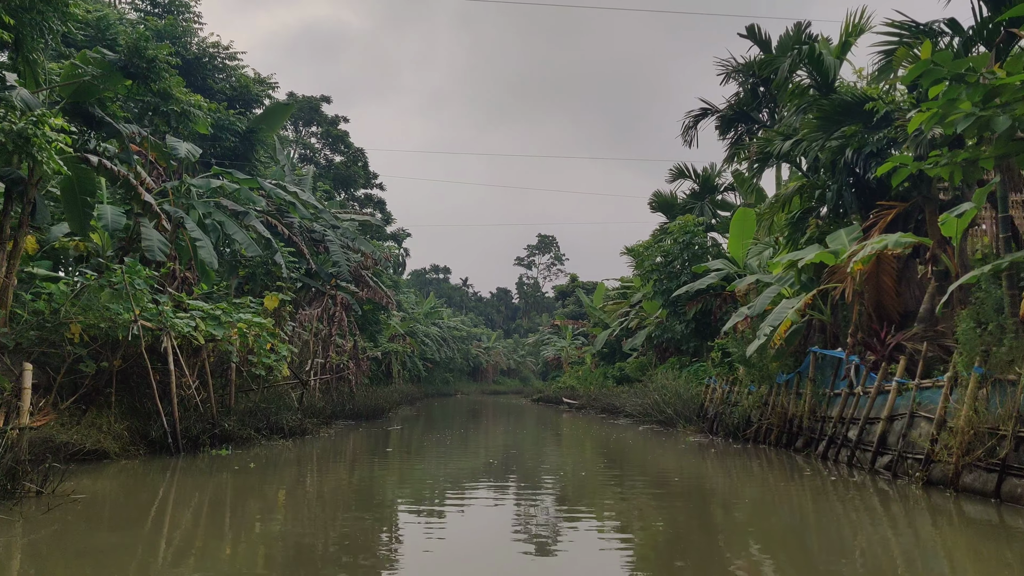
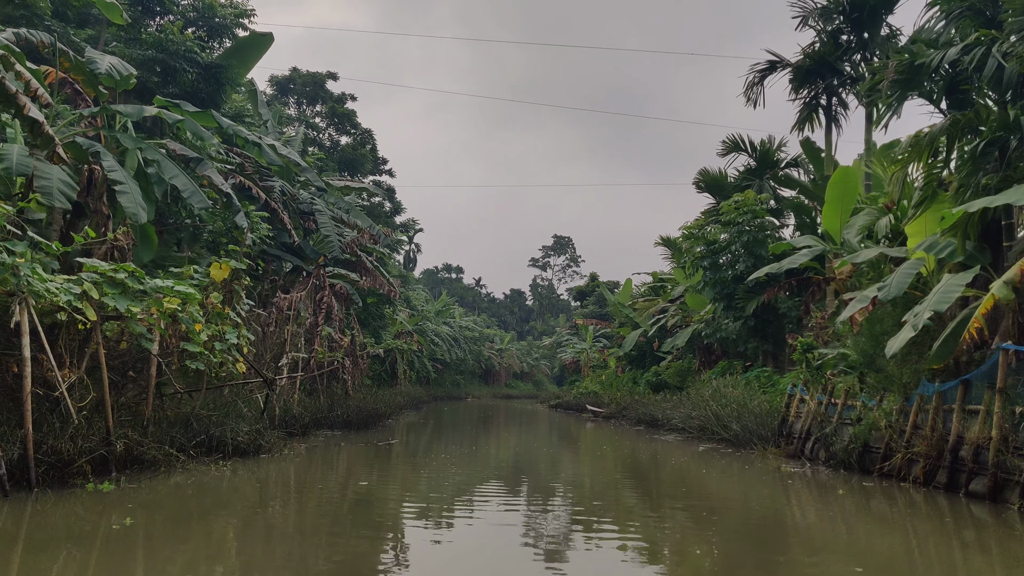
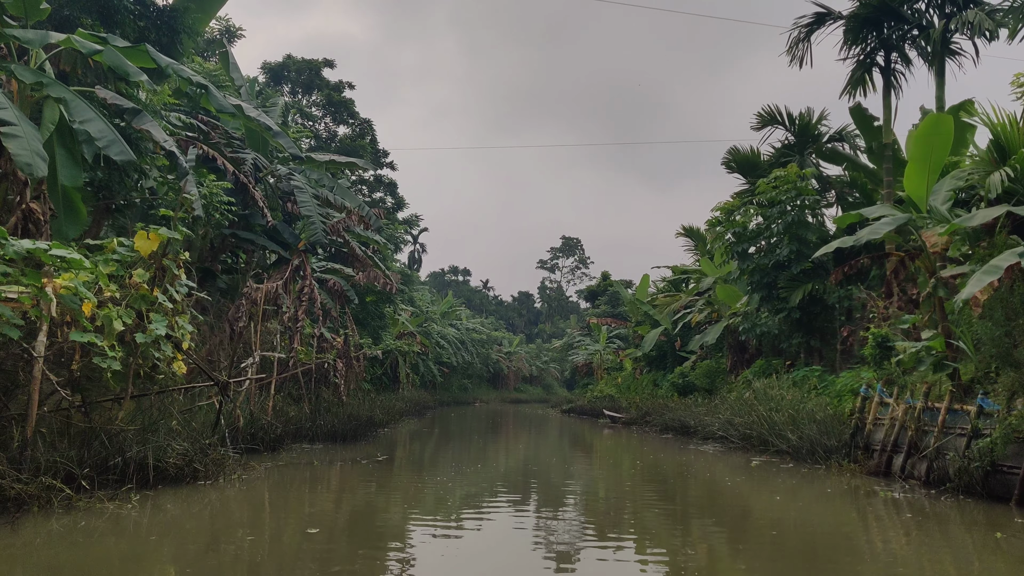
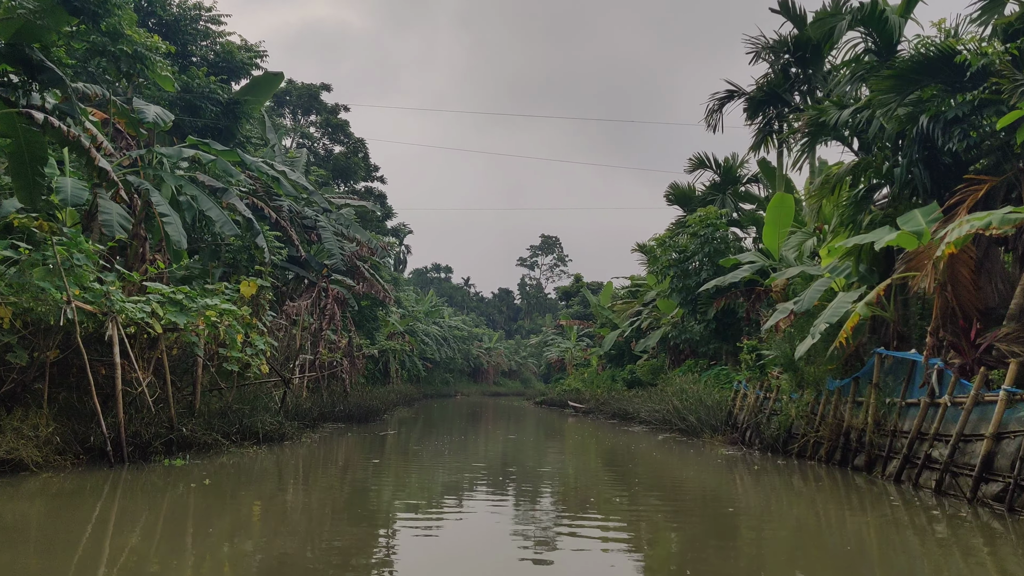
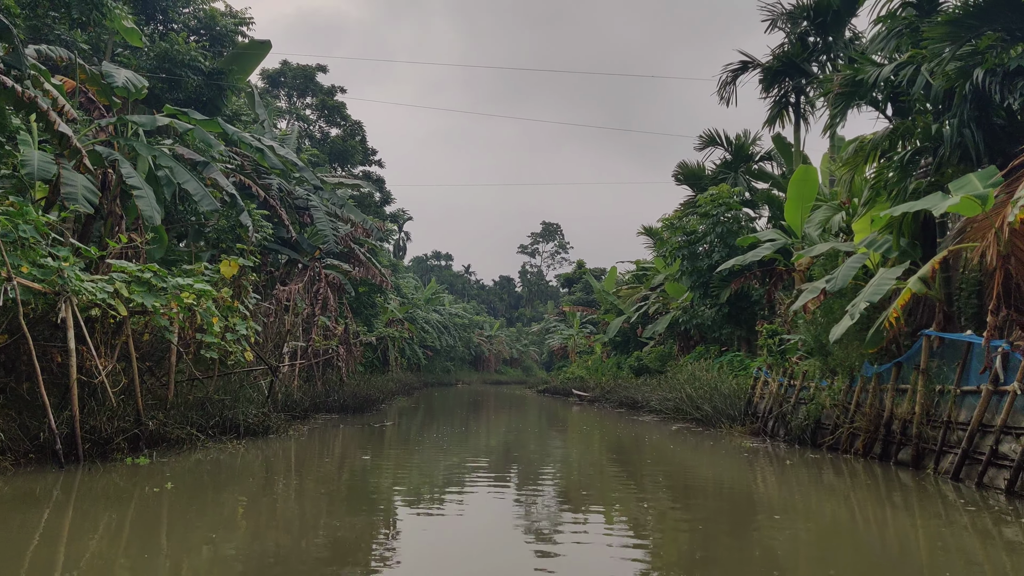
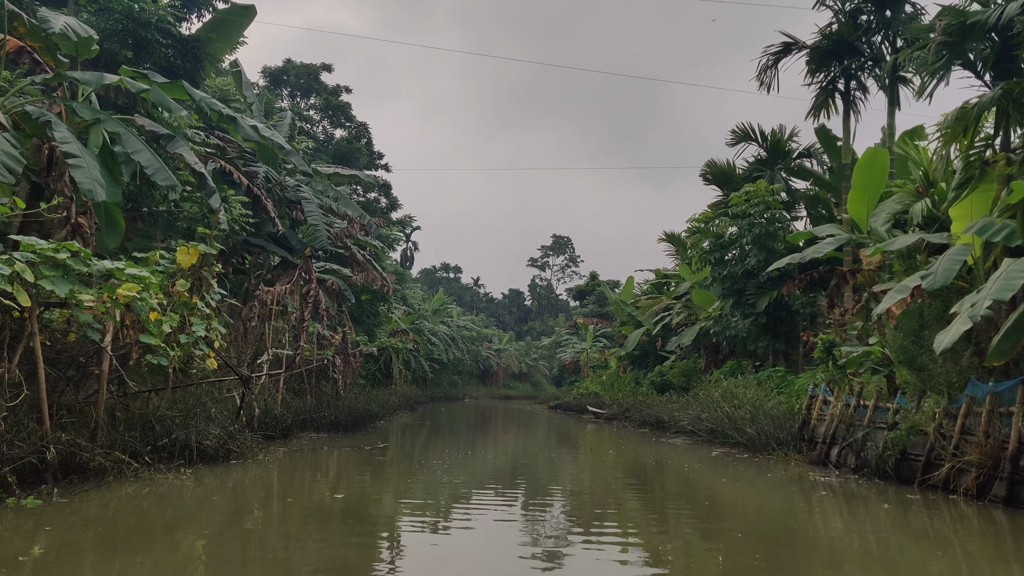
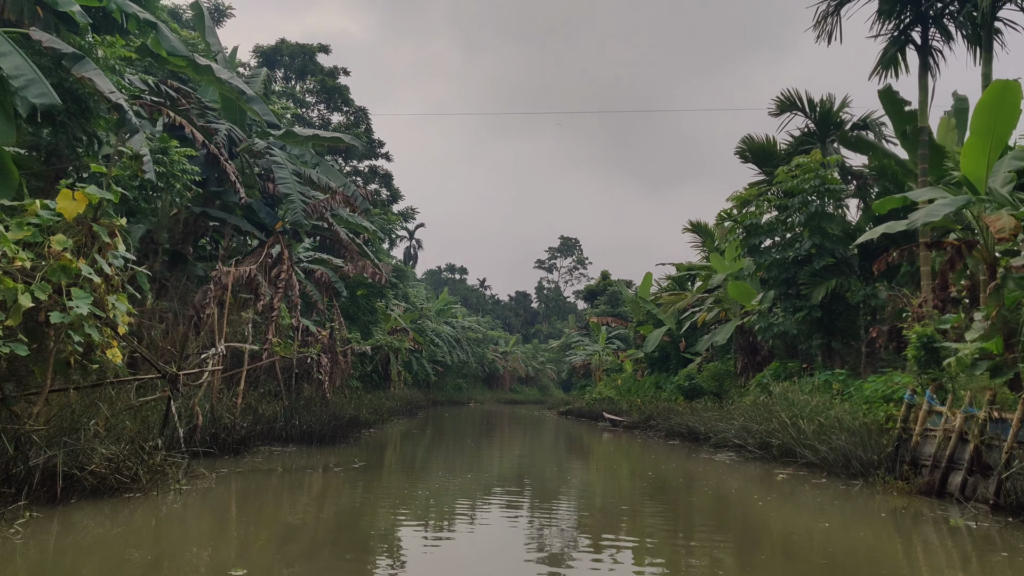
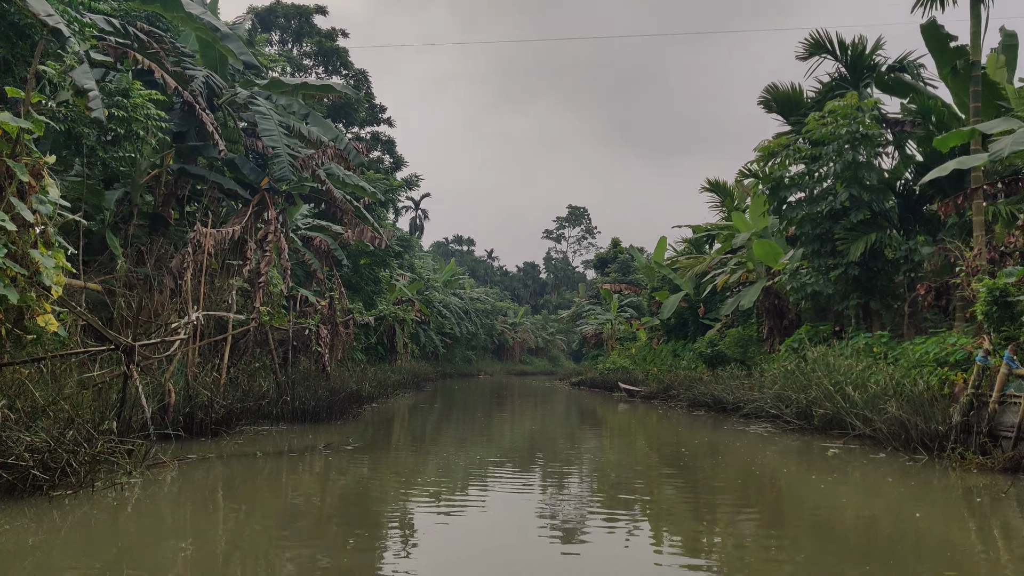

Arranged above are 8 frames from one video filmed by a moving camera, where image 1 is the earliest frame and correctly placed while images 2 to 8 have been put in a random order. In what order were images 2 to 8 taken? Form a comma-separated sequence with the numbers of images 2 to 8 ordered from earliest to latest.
4, 5, 2, 6, 3, 7, 8
